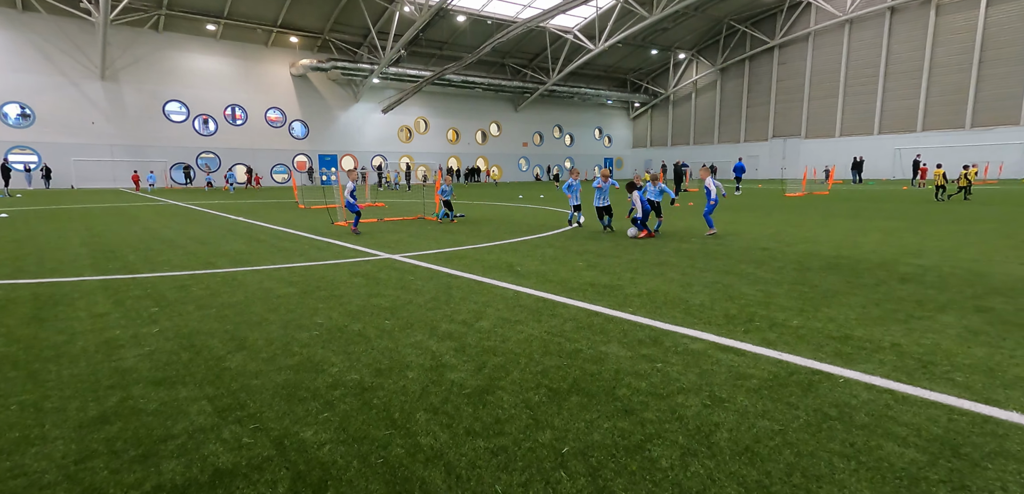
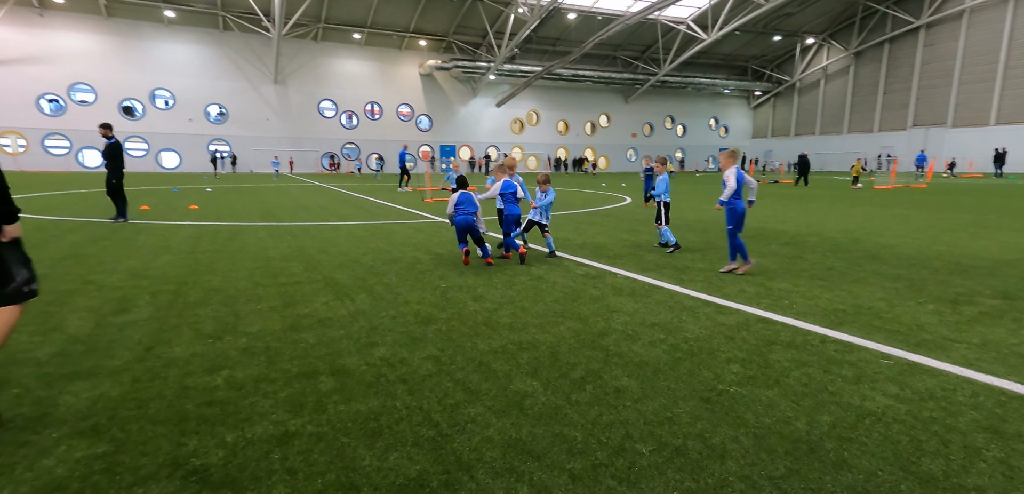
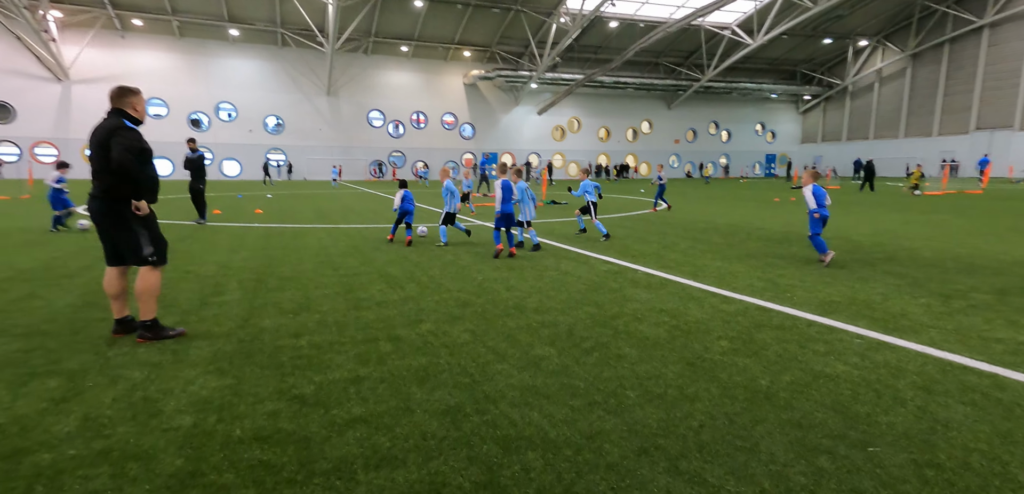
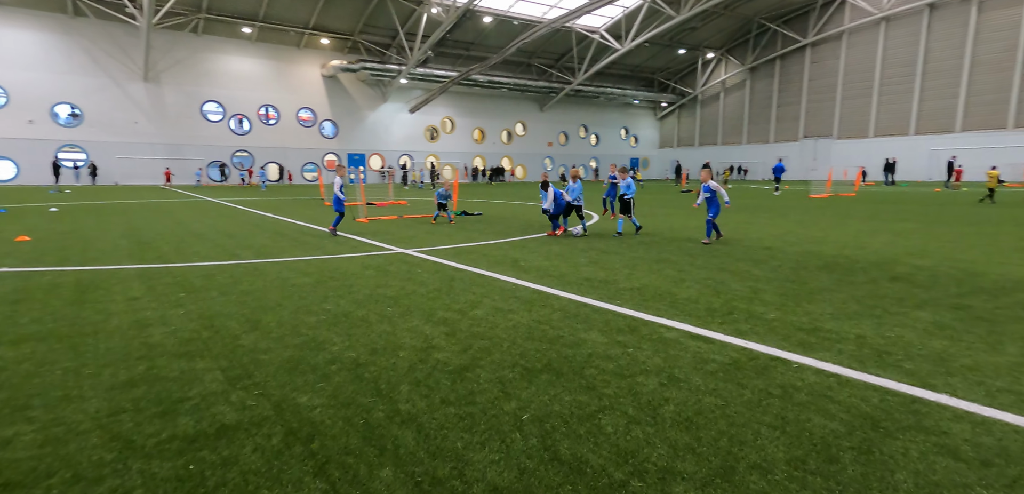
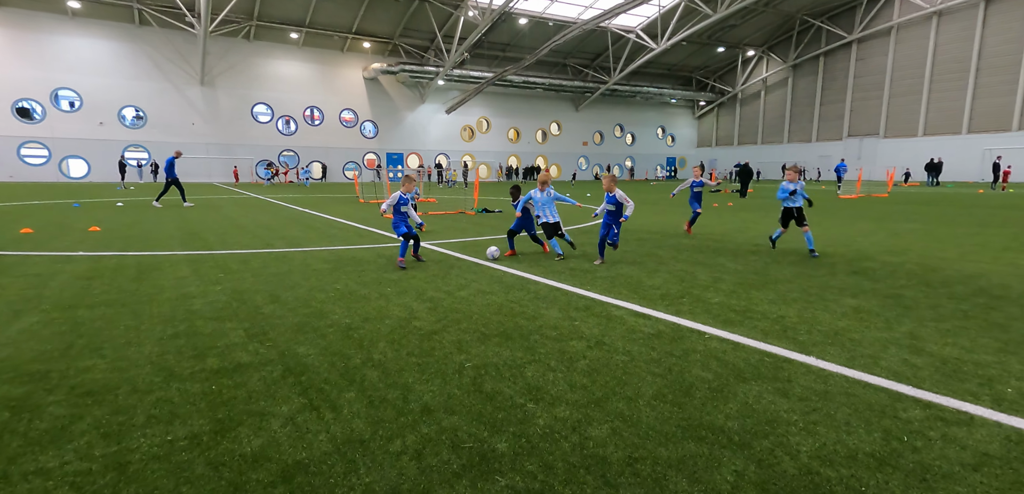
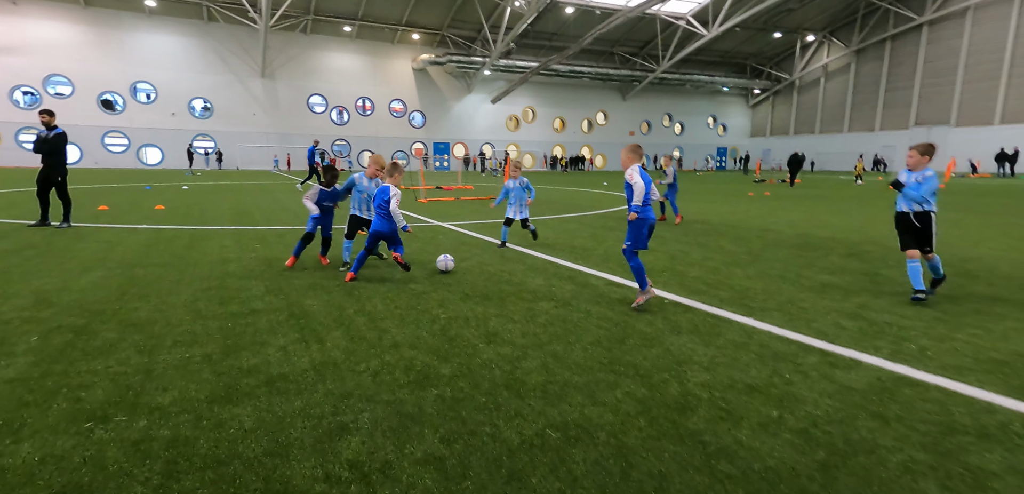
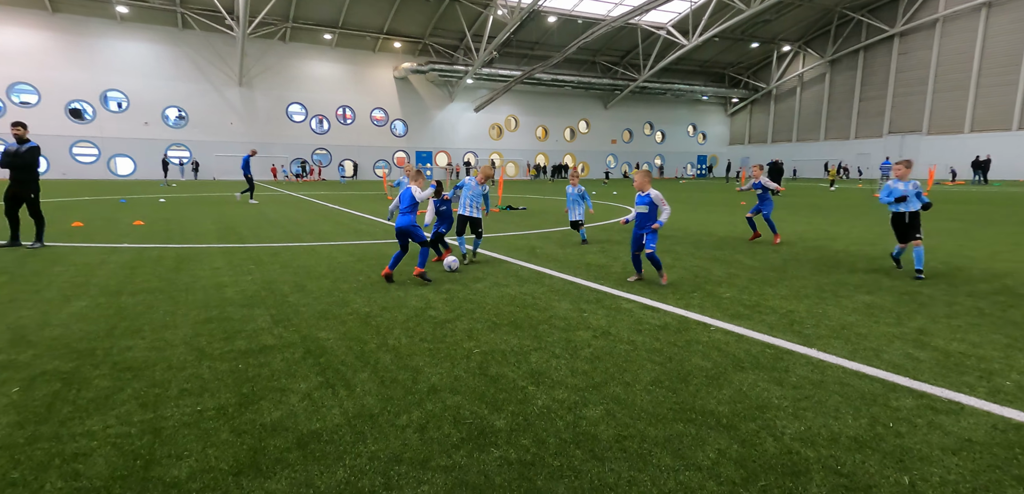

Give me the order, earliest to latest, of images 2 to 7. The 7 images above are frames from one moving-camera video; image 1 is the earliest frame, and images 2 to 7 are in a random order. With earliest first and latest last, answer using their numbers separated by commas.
4, 5, 7, 6, 2, 3
